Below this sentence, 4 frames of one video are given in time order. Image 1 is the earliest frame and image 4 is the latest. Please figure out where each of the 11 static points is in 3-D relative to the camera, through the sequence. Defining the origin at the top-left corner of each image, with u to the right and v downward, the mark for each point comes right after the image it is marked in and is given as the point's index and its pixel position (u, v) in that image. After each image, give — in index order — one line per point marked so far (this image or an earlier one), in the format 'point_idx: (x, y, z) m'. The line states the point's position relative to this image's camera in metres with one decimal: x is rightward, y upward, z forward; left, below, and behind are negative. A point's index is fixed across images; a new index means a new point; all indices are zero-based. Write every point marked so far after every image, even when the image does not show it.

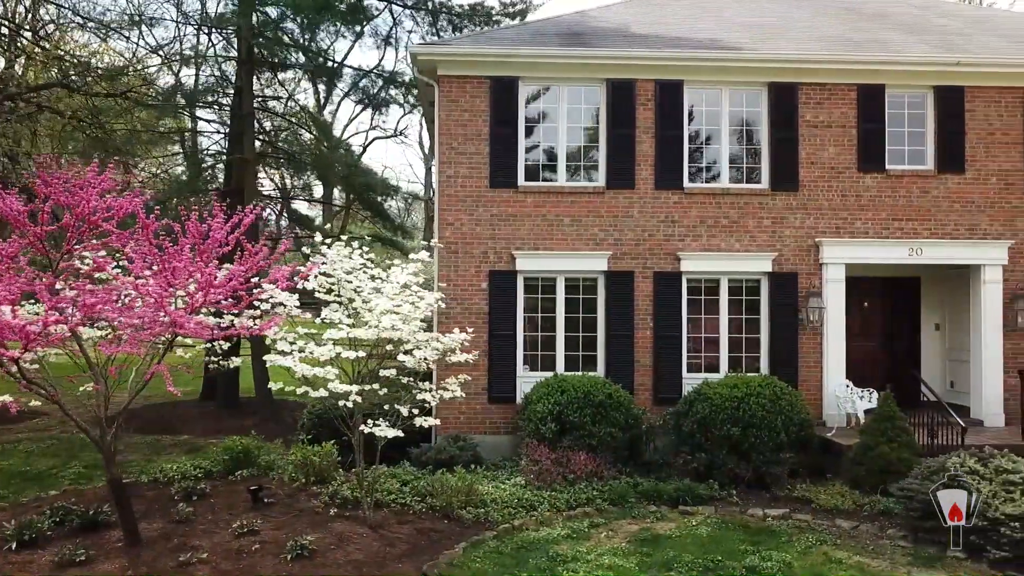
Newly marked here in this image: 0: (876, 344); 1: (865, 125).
0: (+6.5, -1.0, +13.8) m
1: (+5.6, +2.6, +12.3) m
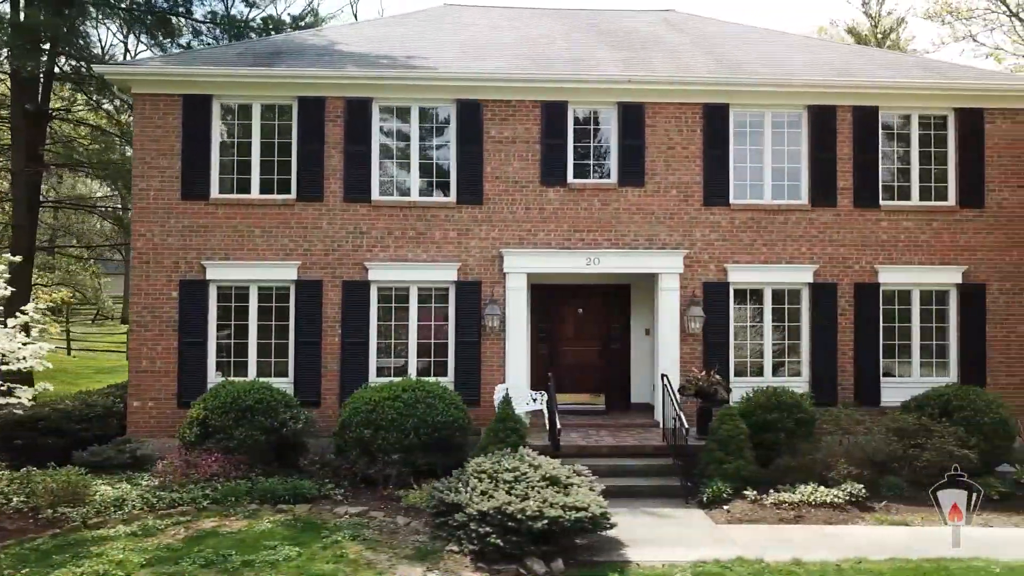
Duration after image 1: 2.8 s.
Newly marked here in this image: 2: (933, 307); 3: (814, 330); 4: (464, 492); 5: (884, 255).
0: (+1.5, -1.1, +14.4) m
1: (+0.6, +2.5, +12.9) m
2: (+7.3, -0.3, +13.3) m
3: (+5.1, -0.7, +13.0) m
4: (-0.5, -2.2, +8.2) m
5: (+6.4, +0.6, +13.2) m
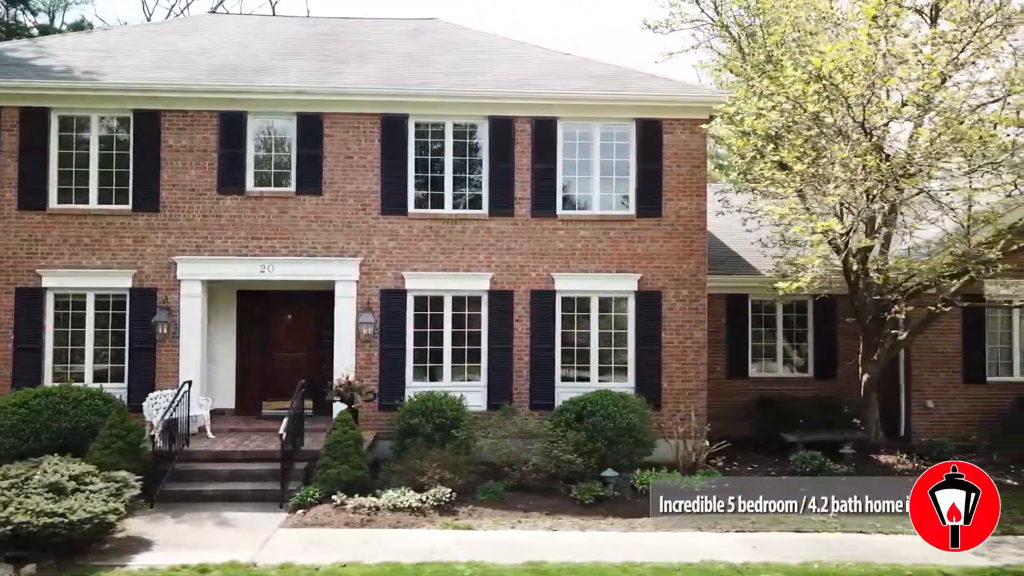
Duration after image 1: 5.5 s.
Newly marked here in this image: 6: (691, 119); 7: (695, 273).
0: (-4.0, -1.3, +14.6) m
1: (-4.9, +2.4, +13.1) m
2: (+1.8, -0.4, +13.6) m
3: (-0.4, -0.9, +13.3) m
4: (-6.0, -2.3, +8.4) m
5: (+0.9, +0.4, +13.5) m
6: (+3.2, +3.0, +13.6) m
7: (+3.2, +0.3, +13.5) m
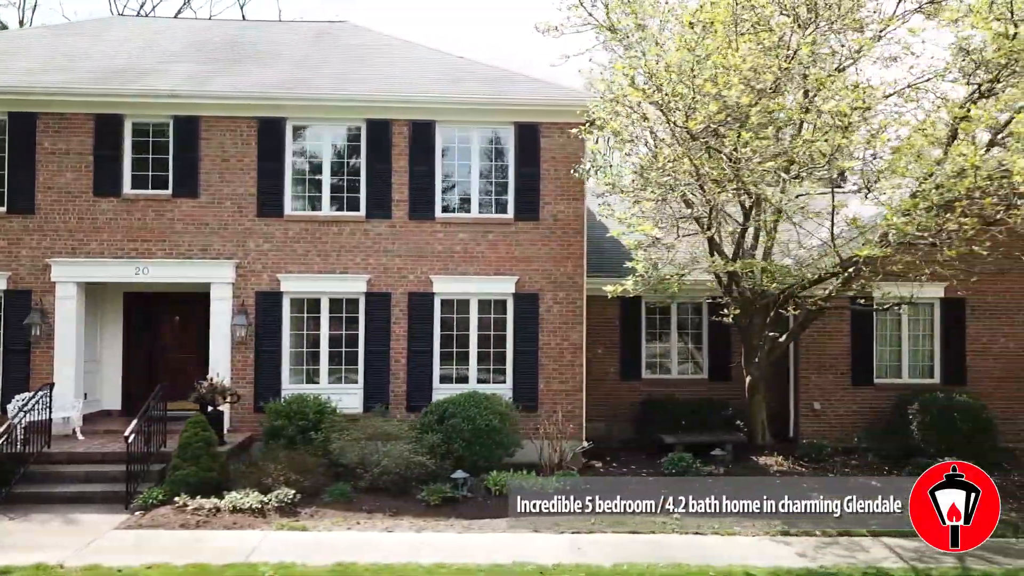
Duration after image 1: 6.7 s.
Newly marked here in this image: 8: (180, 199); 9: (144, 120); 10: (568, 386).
0: (-6.2, -1.3, +14.7) m
1: (-7.1, +2.3, +13.2) m
2: (-0.4, -0.5, +13.7) m
3: (-2.6, -0.9, +13.3) m
4: (-8.1, -2.3, +8.5) m
5: (-1.3, +0.4, +13.5) m
6: (+1.0, +2.9, +13.7) m
7: (+1.1, +0.2, +13.6) m
8: (-5.7, +1.5, +13.2) m
9: (-6.4, +2.9, +13.4) m
10: (+1.0, -1.7, +13.5) m
